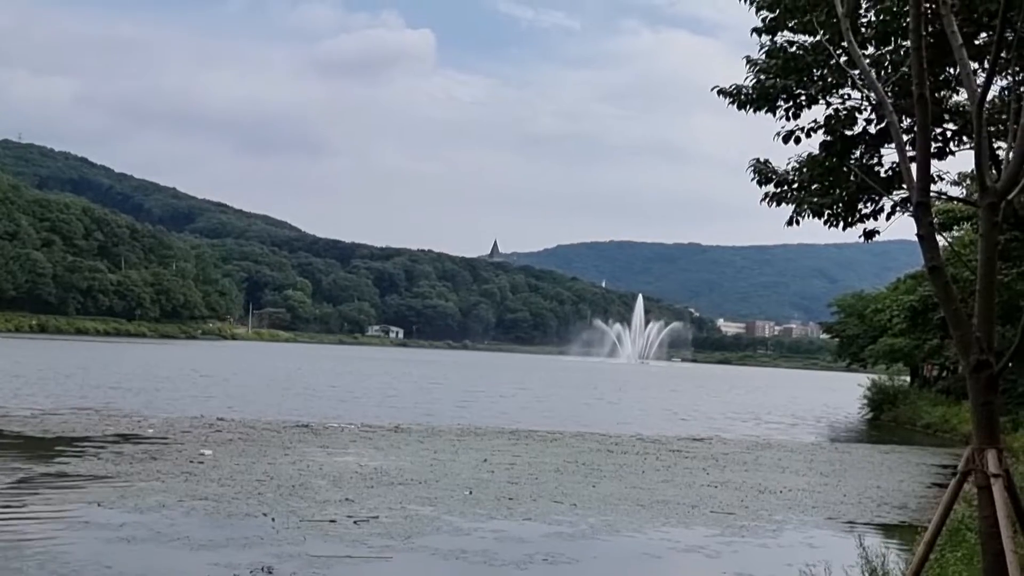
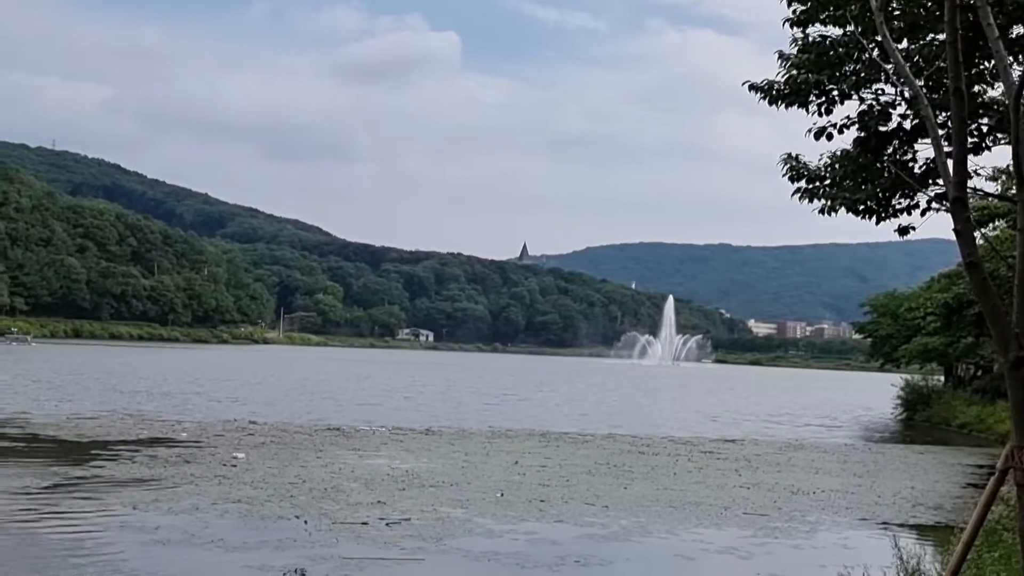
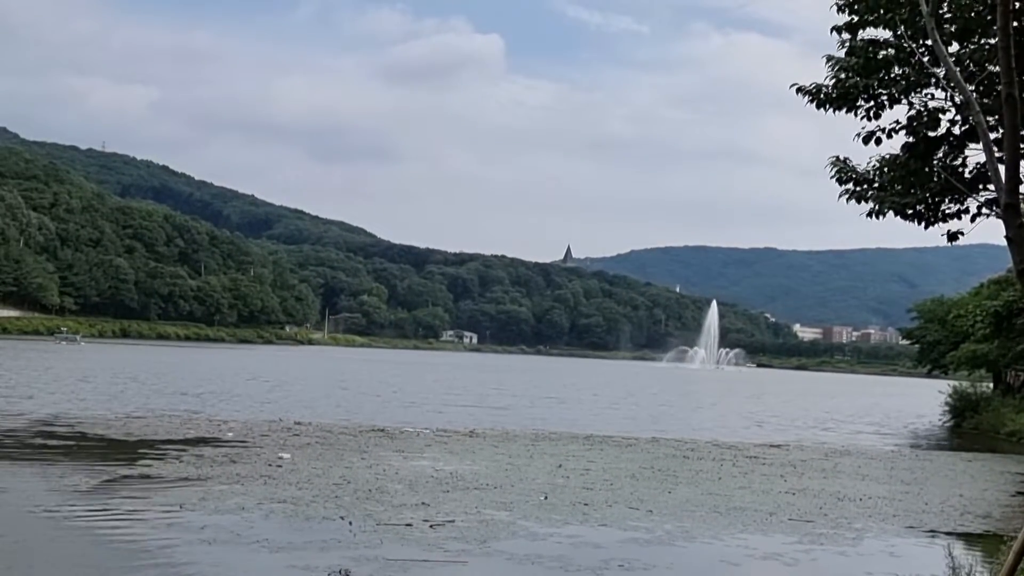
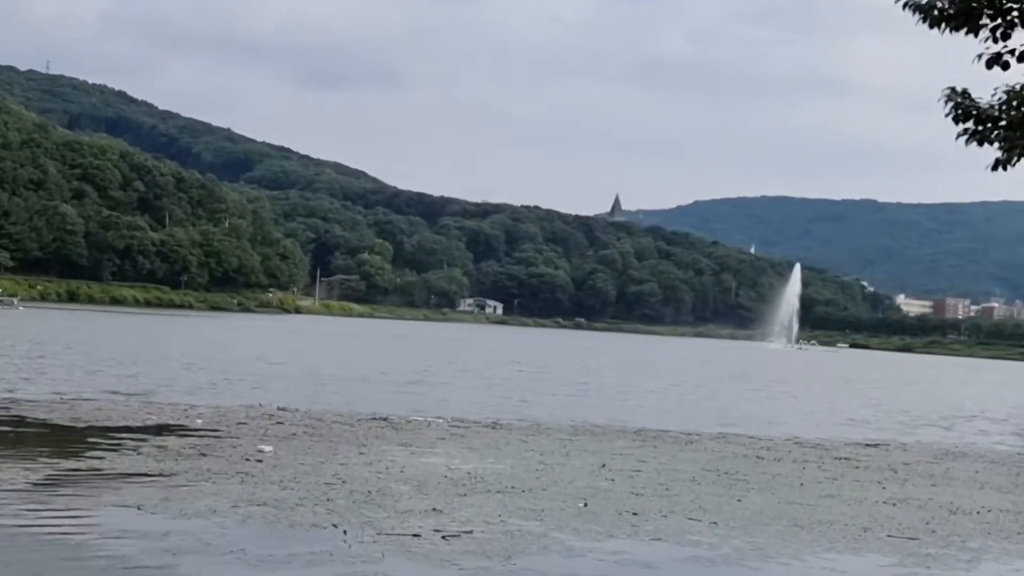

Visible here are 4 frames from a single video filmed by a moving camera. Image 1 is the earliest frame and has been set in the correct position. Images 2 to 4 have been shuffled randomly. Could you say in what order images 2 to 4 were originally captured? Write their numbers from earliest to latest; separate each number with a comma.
2, 3, 4
